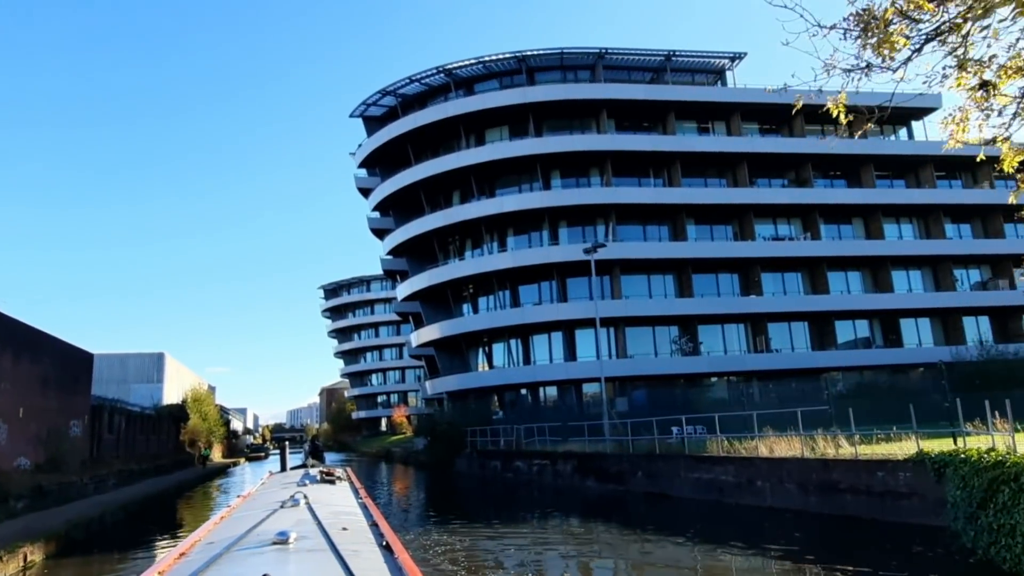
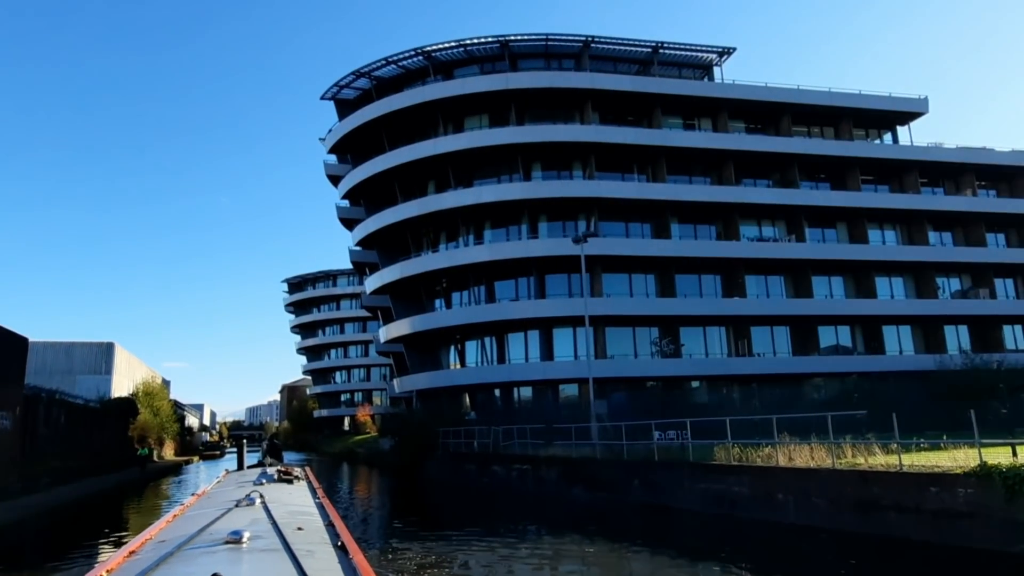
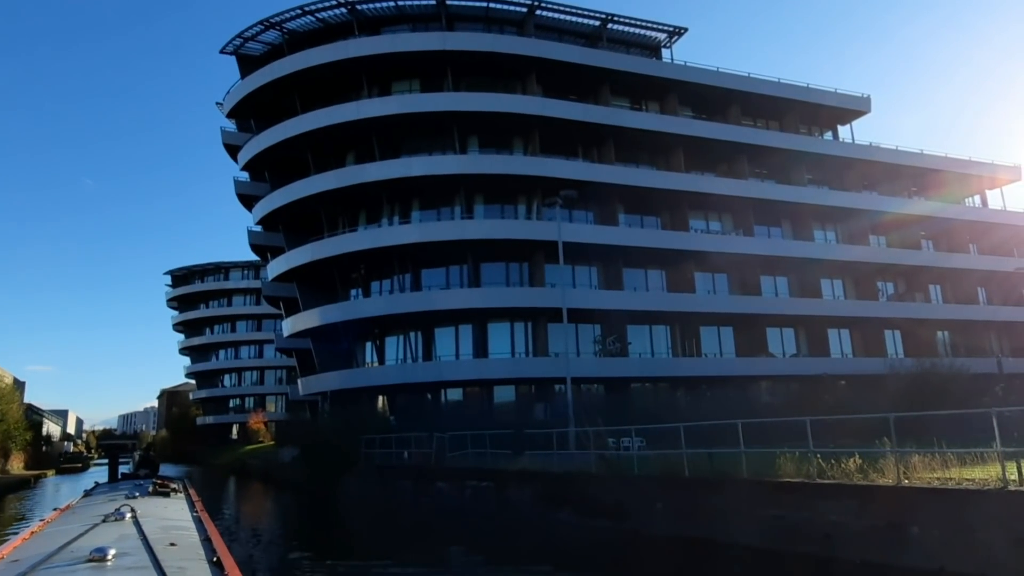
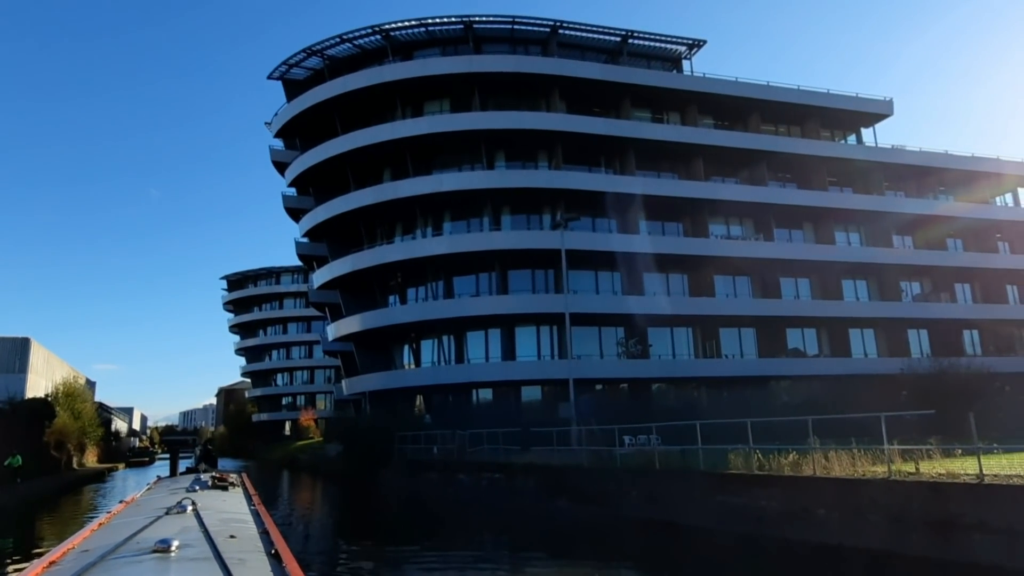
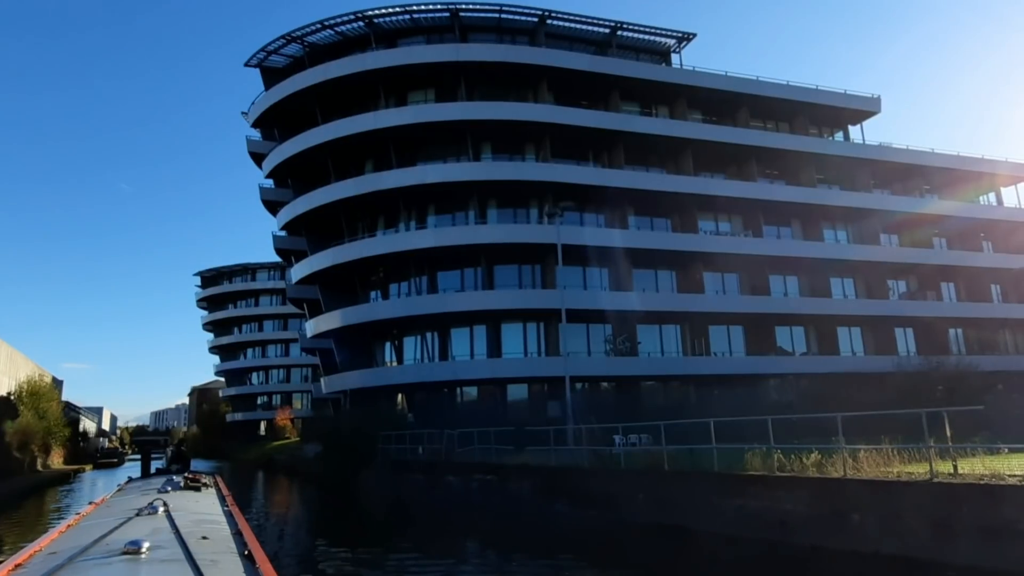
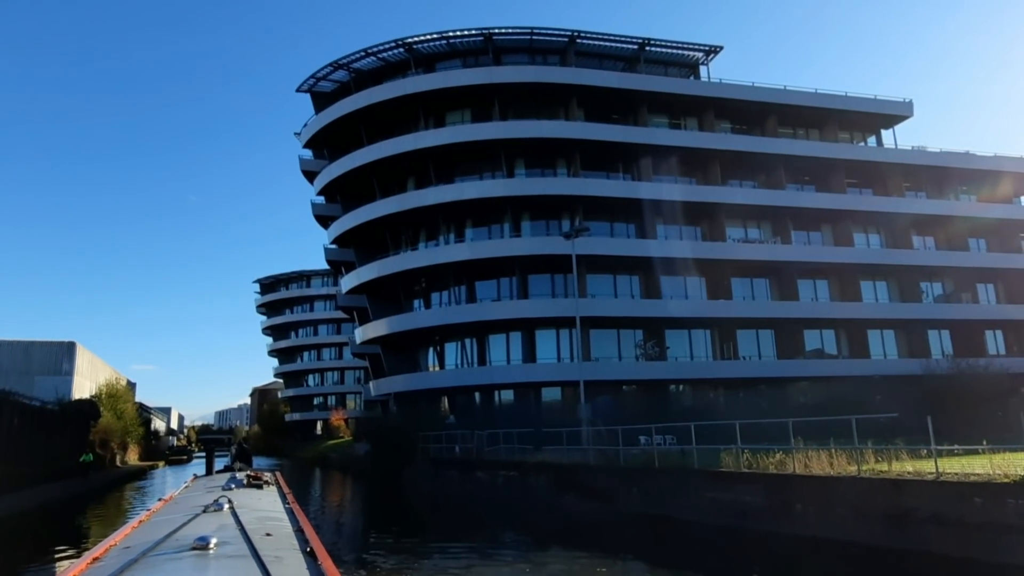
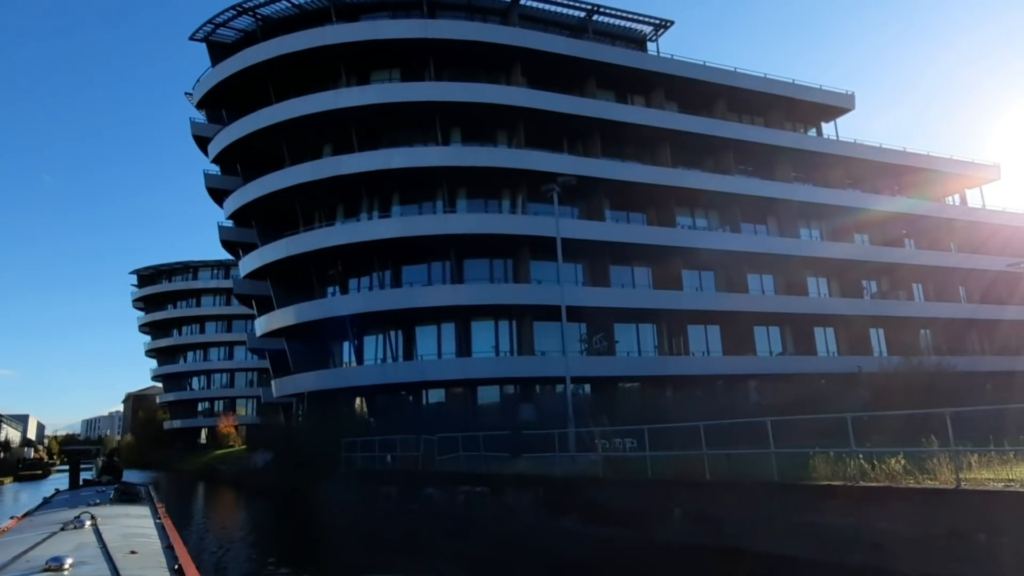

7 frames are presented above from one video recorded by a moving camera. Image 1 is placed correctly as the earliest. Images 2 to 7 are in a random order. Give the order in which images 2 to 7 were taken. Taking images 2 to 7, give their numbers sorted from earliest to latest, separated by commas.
2, 6, 4, 5, 3, 7
